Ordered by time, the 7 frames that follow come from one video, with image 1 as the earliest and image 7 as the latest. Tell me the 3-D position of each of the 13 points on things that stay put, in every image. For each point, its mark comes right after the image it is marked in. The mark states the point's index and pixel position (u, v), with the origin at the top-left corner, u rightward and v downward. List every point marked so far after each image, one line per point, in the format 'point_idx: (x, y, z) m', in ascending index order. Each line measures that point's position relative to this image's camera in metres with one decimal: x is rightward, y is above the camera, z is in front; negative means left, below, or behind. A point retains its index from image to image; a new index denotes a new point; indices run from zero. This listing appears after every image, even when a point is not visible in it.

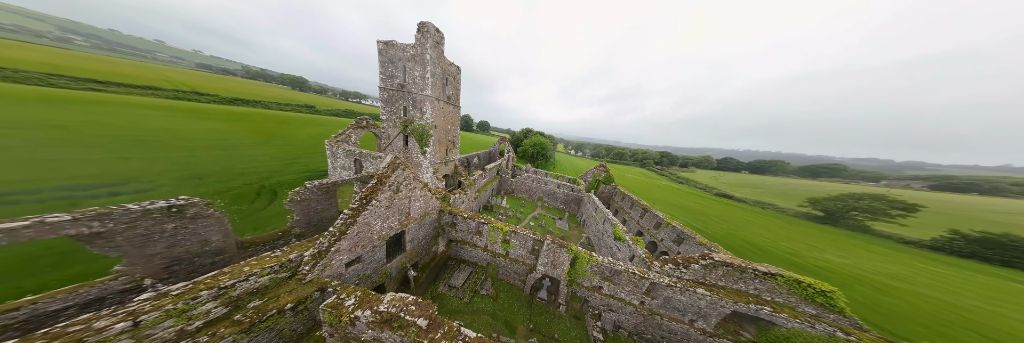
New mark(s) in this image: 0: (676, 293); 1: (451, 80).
0: (+7.0, -5.2, +6.7) m
1: (-4.3, +5.7, +10.2) m
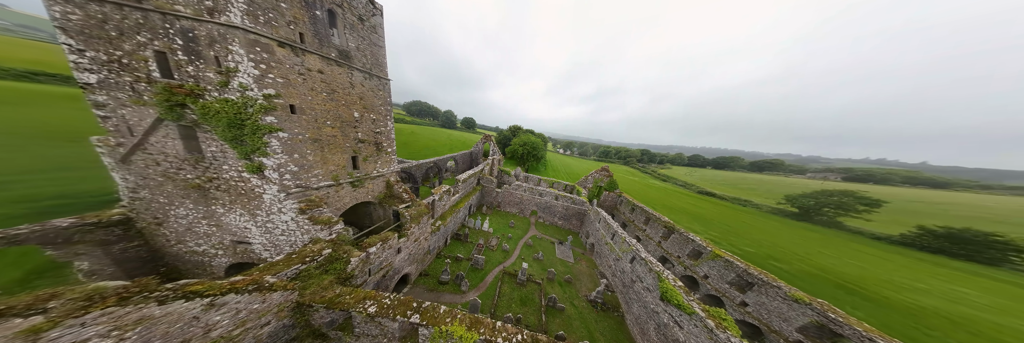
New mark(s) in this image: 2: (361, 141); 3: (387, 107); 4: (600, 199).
0: (+6.6, -5.9, +2.2) m
1: (-5.1, +4.8, +4.8) m
2: (-5.2, +1.0, +5.4) m
3: (-5.1, +2.6, +6.3) m
4: (+9.8, -3.1, +17.3) m
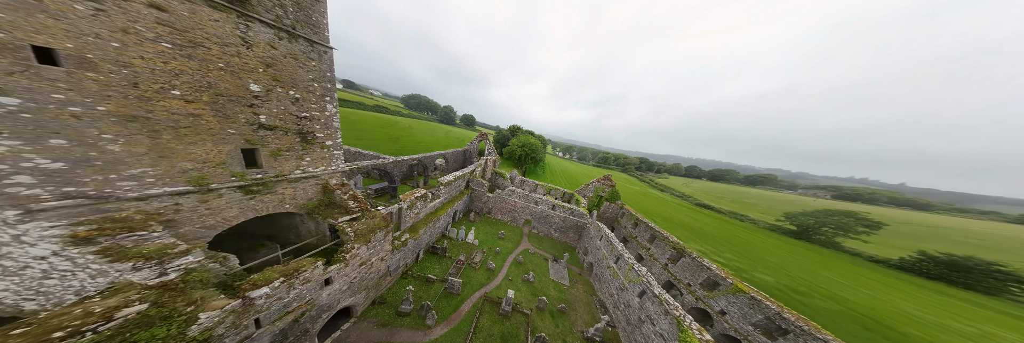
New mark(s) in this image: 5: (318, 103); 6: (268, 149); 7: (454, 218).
0: (+5.8, -6.5, +0.6) m
1: (-5.4, +4.8, +3.1) m
2: (-5.7, +1.0, +3.6) m
3: (-5.5, +2.6, +4.6) m
4: (+9.0, -3.9, +15.8) m
5: (-5.6, +2.0, +4.5) m
6: (-5.8, +0.6, +3.7) m
7: (-4.6, -3.7, +12.2) m
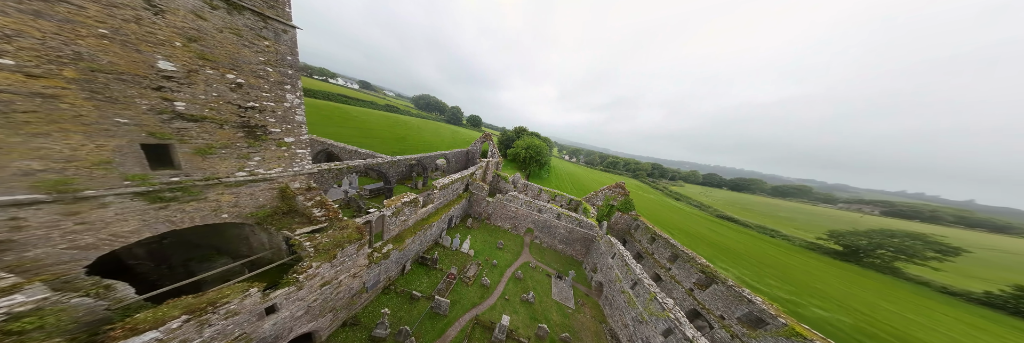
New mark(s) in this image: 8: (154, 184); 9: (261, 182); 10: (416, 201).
0: (+5.2, -6.8, -0.8) m
1: (-5.6, +4.8, +2.4) m
2: (-5.9, +0.9, +2.9) m
3: (-5.7, +2.5, +3.8) m
4: (+9.2, -4.5, +14.2) m
5: (-5.8, +1.9, +3.8) m
6: (-6.0, +0.5, +3.0) m
7: (-4.6, -3.8, +11.3) m
8: (-6.2, -0.2, +2.9) m
9: (-6.2, -0.3, +3.9) m
10: (-5.0, -1.5, +8.0) m
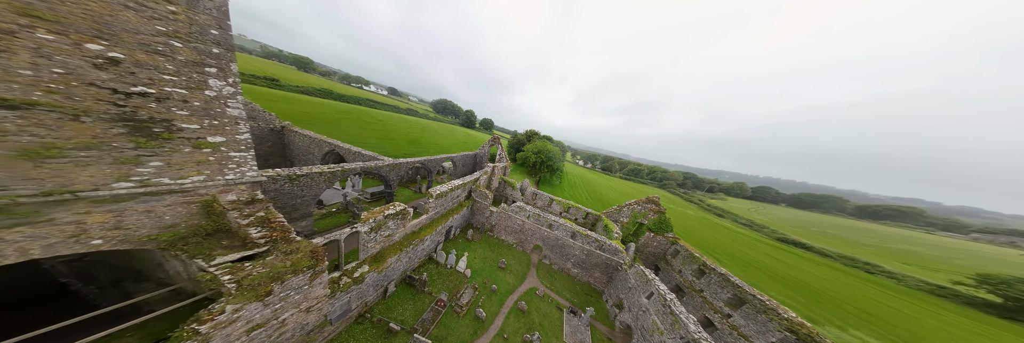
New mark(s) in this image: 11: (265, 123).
0: (+4.3, -7.1, -2.9) m
1: (-5.8, +4.6, +1.5) m
2: (-6.2, +0.8, +2.0) m
3: (-5.8, +2.3, +2.9) m
4: (+9.7, -5.3, +11.7) m
5: (-6.0, +1.7, +2.8) m
6: (-6.3, +0.4, +2.0) m
7: (-4.2, -4.2, +10.1) m
8: (-6.5, -0.3, +1.9) m
9: (-6.4, -0.4, +2.9) m
10: (-4.8, -1.8, +6.9) m
11: (-17.9, +3.5, +11.2) m
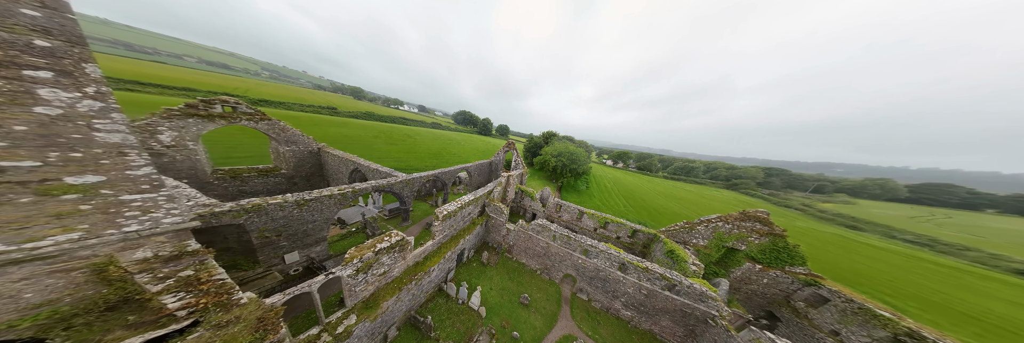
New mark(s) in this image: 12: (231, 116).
0: (+3.7, -7.1, -5.6) m
1: (-6.1, +3.9, +0.7) m
2: (-6.3, +0.1, +1.1) m
3: (-5.8, +1.6, +2.0) m
4: (+11.3, -5.4, +8.0) m
5: (-6.0, +1.0, +2.0) m
6: (-6.3, -0.4, +1.2) m
7: (-2.7, -5.0, +8.7) m
8: (-6.5, -1.0, +1.1) m
9: (-6.3, -1.2, +2.1) m
10: (-4.0, -2.6, +5.7) m
11: (-16.4, +1.9, +12.2) m
12: (-16.6, +3.2, +9.2) m
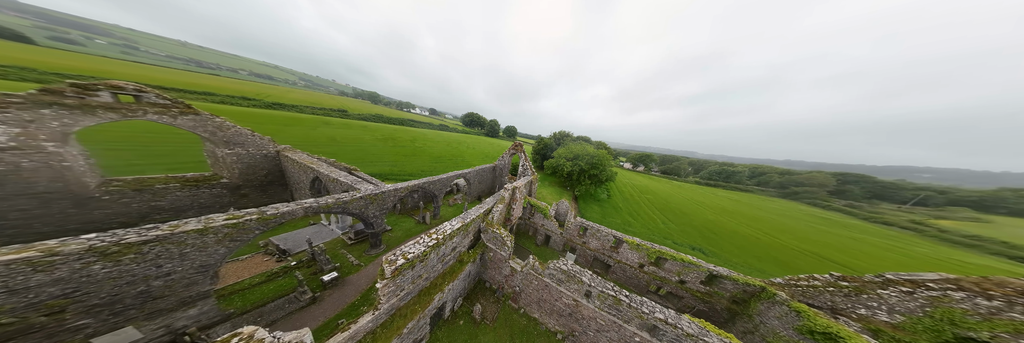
0: (+3.0, -7.2, -9.7) m
1: (-6.4, +3.7, -2.5) m
2: (-6.5, -0.2, -2.2) m
3: (-6.0, +1.3, -1.3) m
4: (+11.5, -5.8, +3.4) m
5: (-6.1, +0.7, -1.3) m
6: (-6.5, -0.6, -2.1) m
7: (-2.5, -5.4, +5.0) m
8: (-6.7, -1.3, -2.2) m
9: (-6.4, -1.5, -1.3) m
10: (-3.9, -2.9, +2.1) m
11: (-15.9, +1.4, +9.6) m
12: (-16.3, +2.8, +6.6) m
